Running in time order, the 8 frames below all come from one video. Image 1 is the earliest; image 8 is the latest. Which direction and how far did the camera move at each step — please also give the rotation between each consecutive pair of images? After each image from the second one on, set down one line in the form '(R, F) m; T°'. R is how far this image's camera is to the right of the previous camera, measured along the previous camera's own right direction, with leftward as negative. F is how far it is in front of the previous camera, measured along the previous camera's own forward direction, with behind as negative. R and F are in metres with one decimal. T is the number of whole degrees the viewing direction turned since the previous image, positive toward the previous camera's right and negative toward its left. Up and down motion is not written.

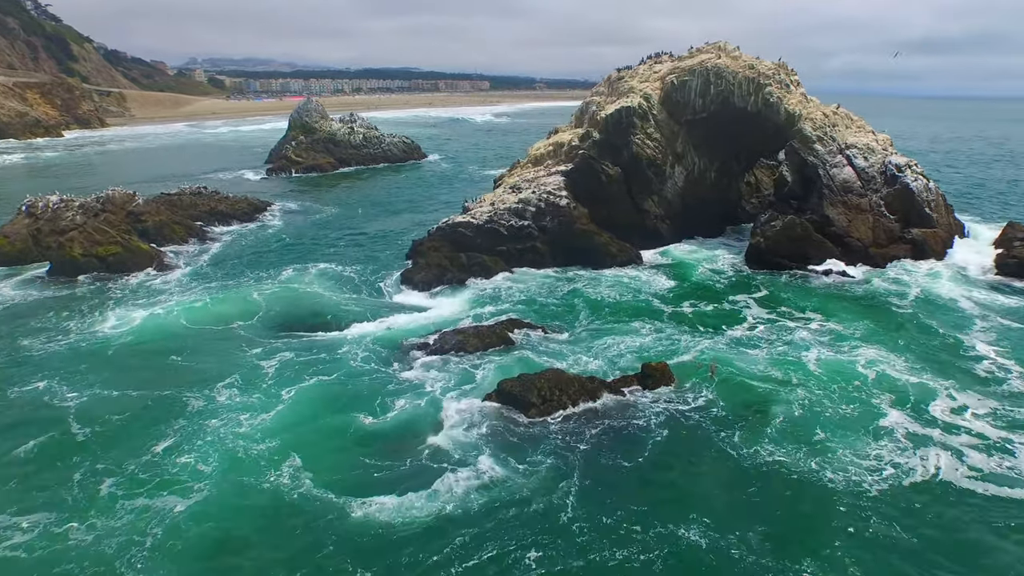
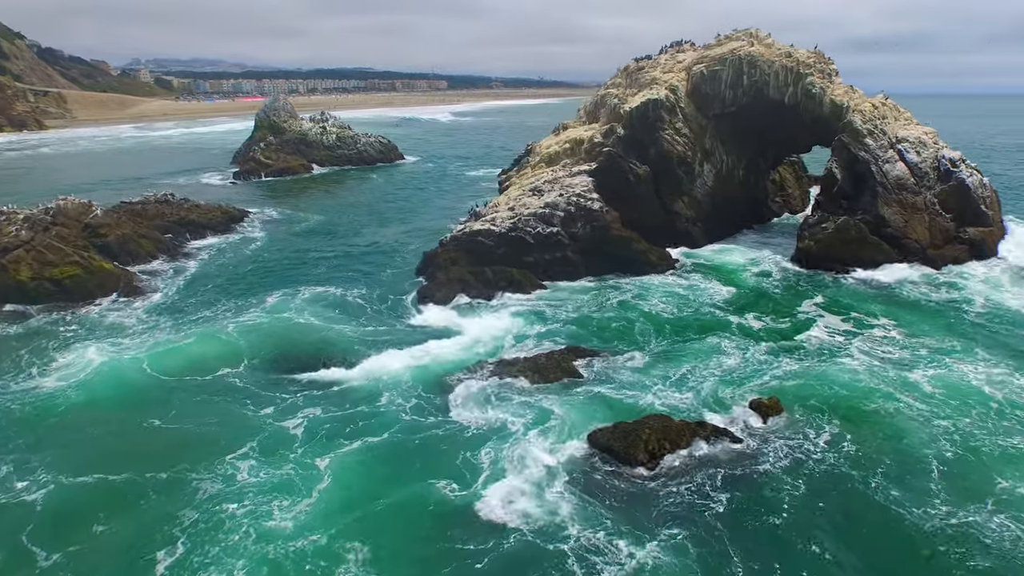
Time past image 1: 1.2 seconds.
(-4.9, +5.6) m; +4°
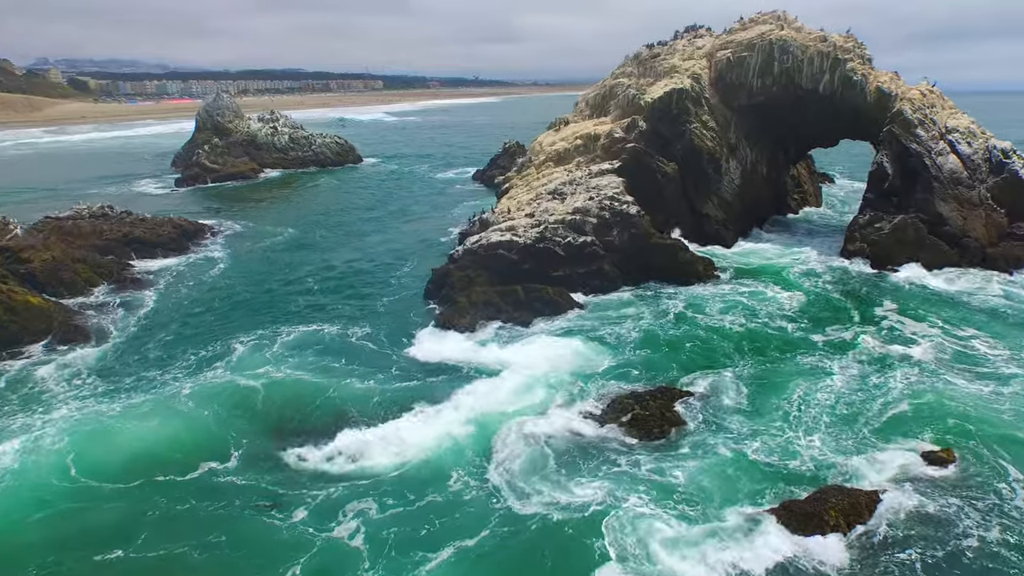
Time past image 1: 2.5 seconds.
(-5.2, +6.4) m; +5°
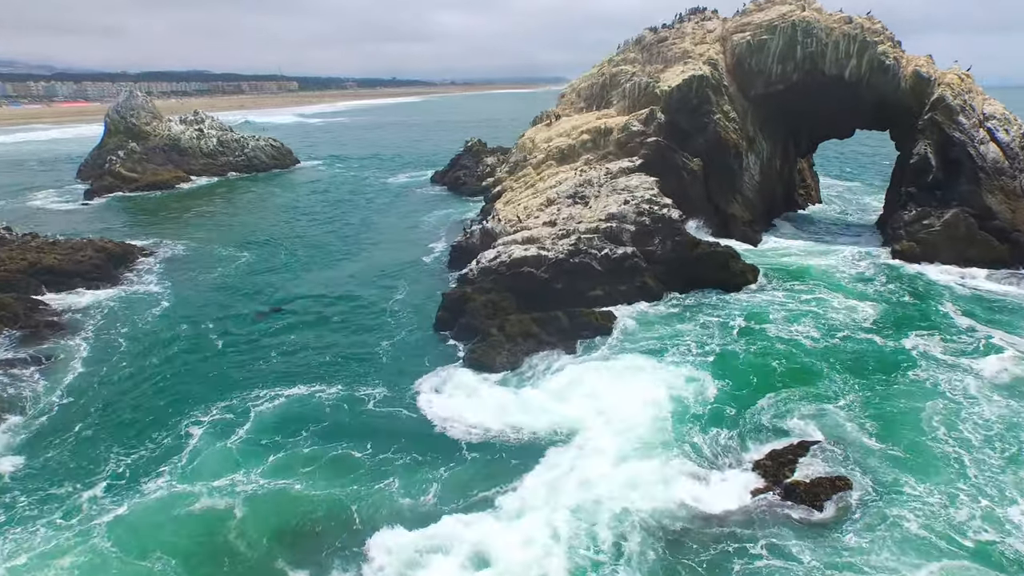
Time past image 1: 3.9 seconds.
(-5.2, +6.5) m; +7°
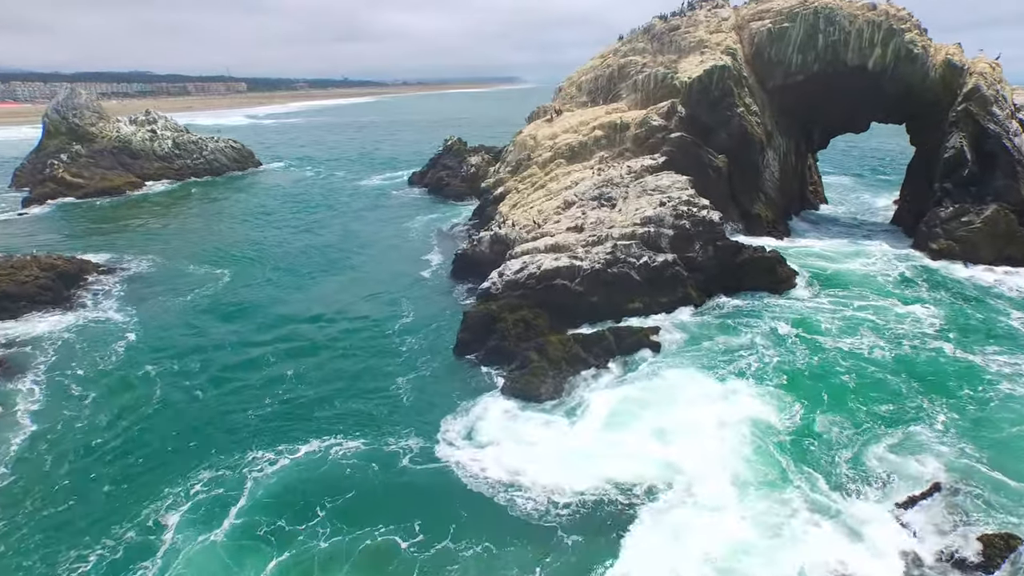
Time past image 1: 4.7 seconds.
(-3.2, +3.8) m; +4°
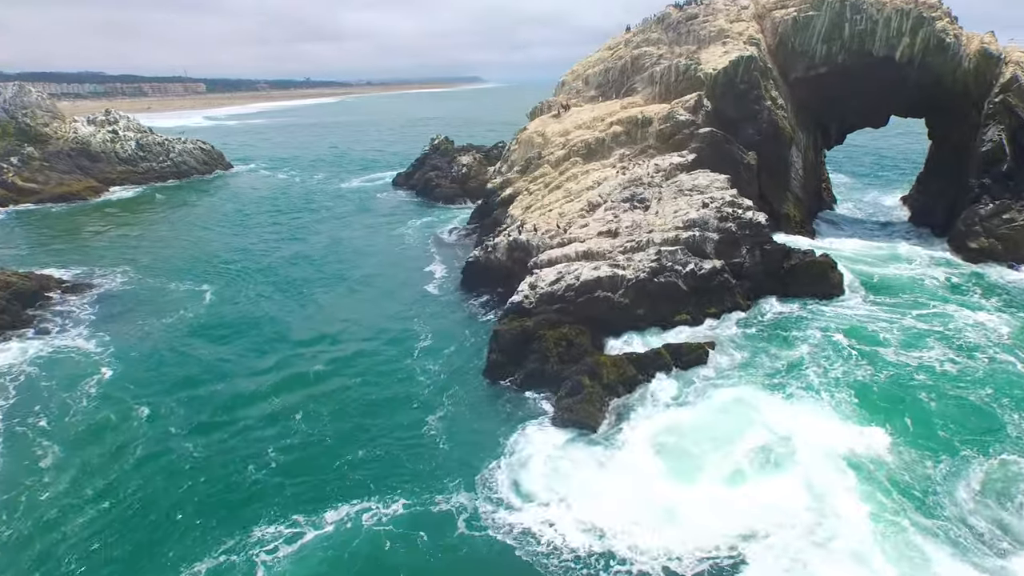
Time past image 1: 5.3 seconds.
(-2.7, +3.1) m; +3°
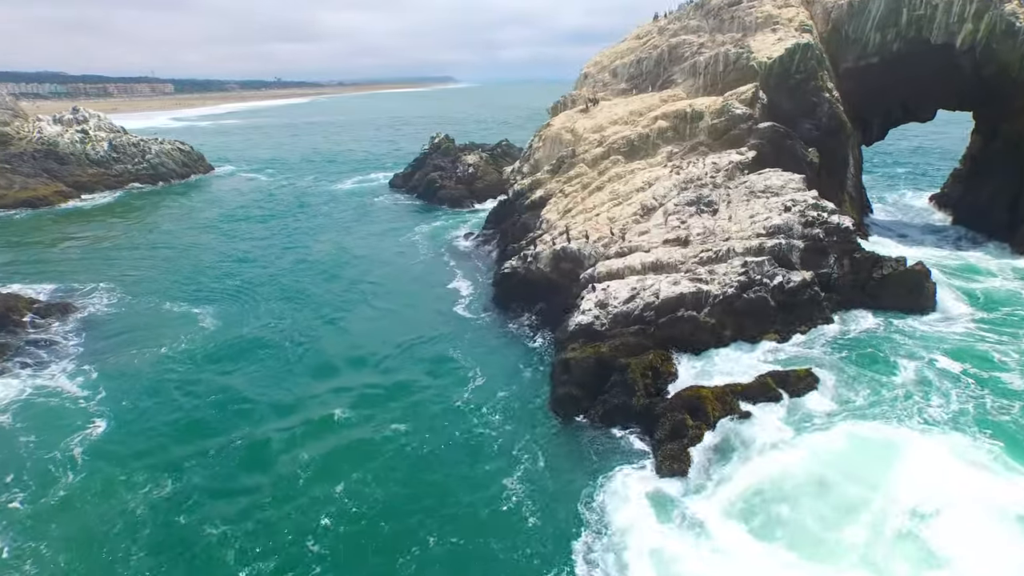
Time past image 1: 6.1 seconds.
(-3.2, +3.6) m; +2°
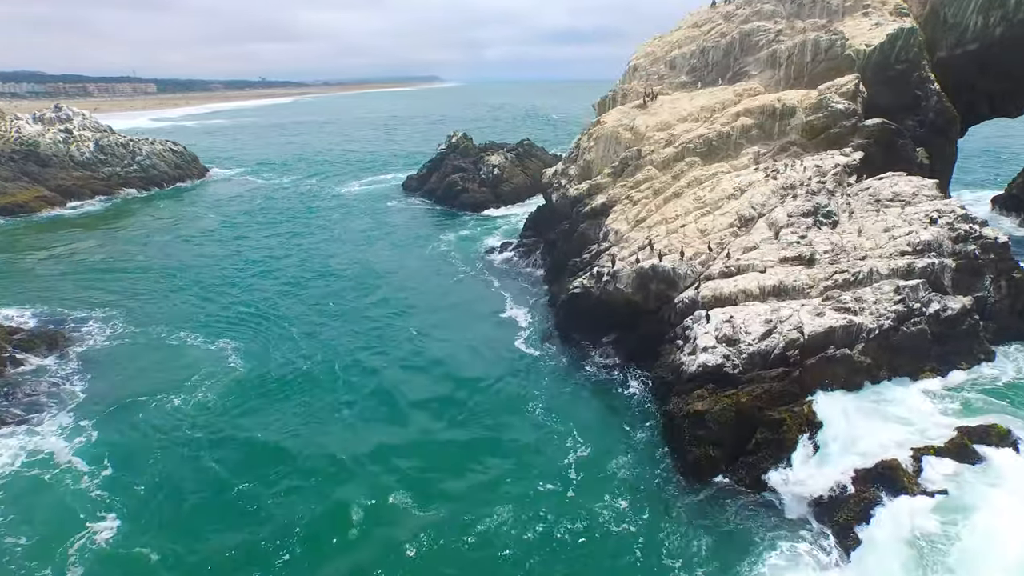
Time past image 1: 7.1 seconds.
(-3.5, +4.2) m; +1°
